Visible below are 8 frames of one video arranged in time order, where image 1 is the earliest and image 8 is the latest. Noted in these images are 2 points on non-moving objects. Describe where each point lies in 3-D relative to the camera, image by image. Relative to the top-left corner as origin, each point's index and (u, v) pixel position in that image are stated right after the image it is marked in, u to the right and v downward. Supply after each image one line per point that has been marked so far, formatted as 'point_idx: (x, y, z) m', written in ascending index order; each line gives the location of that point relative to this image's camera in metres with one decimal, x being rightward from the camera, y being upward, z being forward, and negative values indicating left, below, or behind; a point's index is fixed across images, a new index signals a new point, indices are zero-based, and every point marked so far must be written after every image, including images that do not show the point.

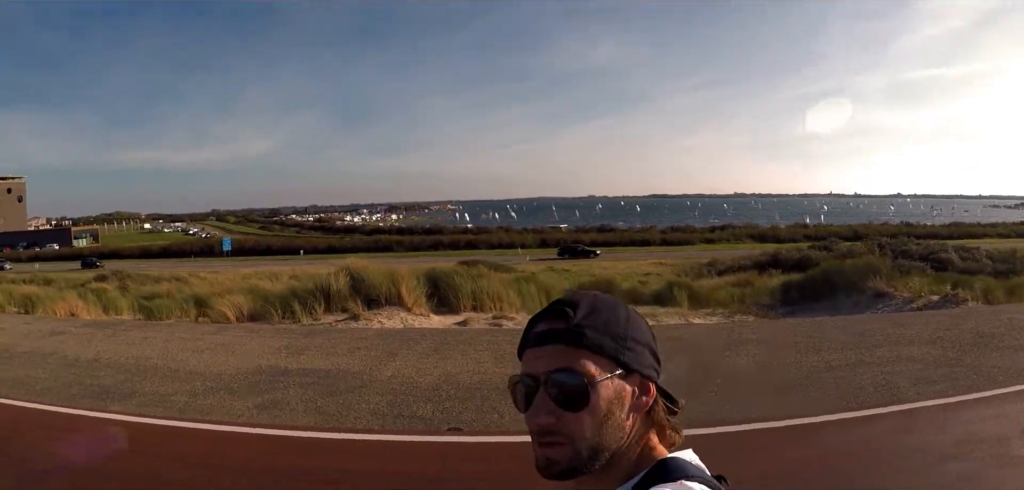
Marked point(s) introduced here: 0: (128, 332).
0: (-6.4, -1.5, +10.9) m
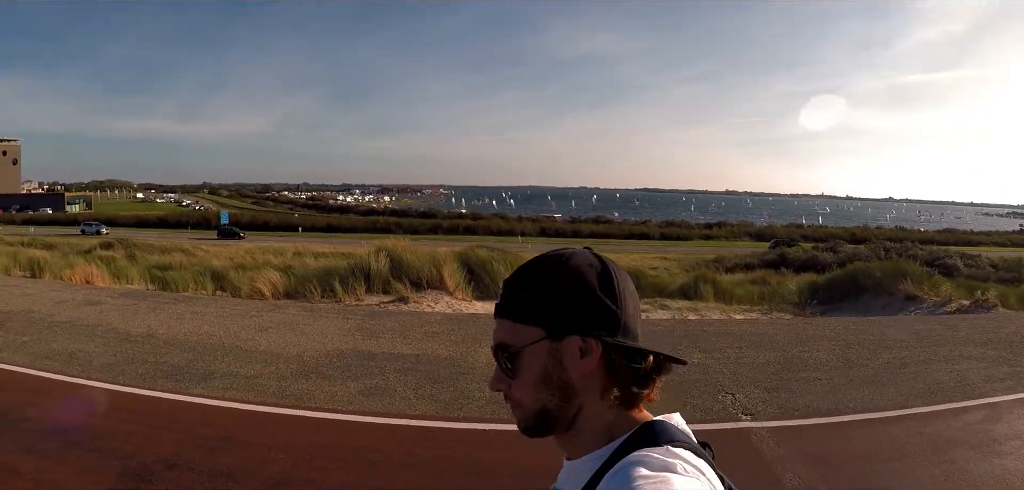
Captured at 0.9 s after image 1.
0: (-5.2, -0.9, +9.9) m
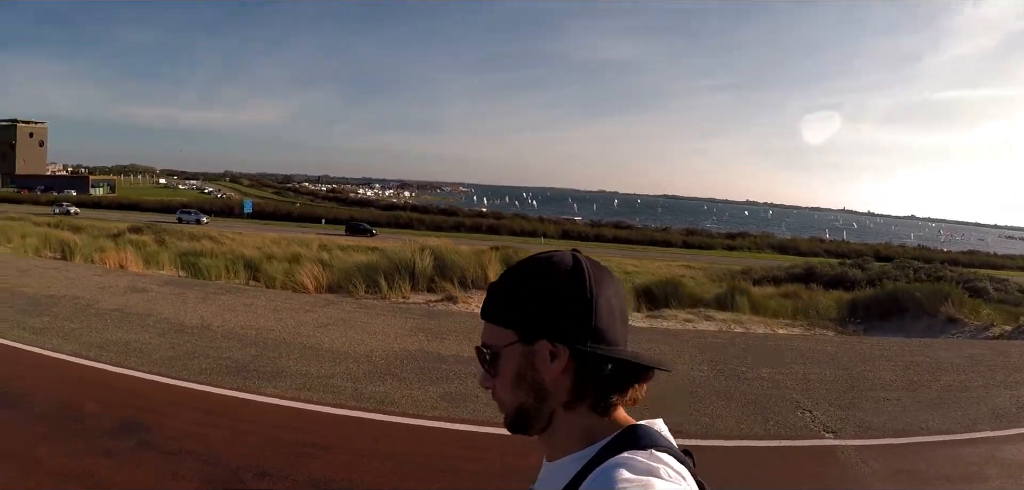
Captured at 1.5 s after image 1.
0: (-4.3, -0.7, +9.5) m
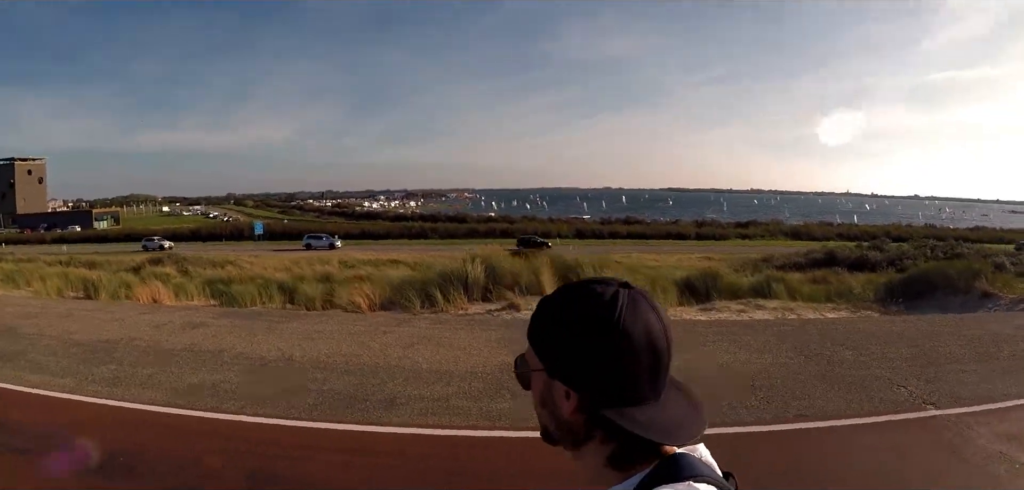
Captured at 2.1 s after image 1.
0: (-3.1, -1.1, +8.9) m
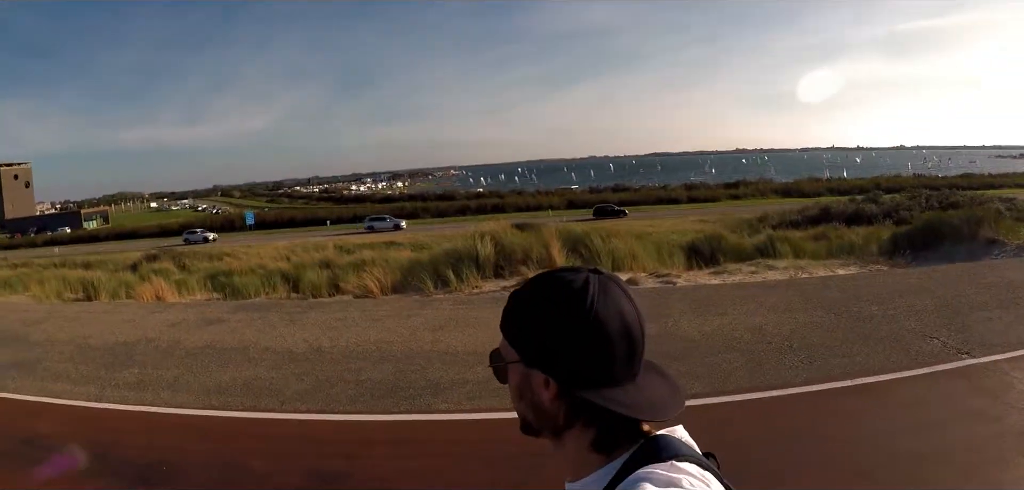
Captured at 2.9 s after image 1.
0: (-2.8, -0.9, +8.6) m
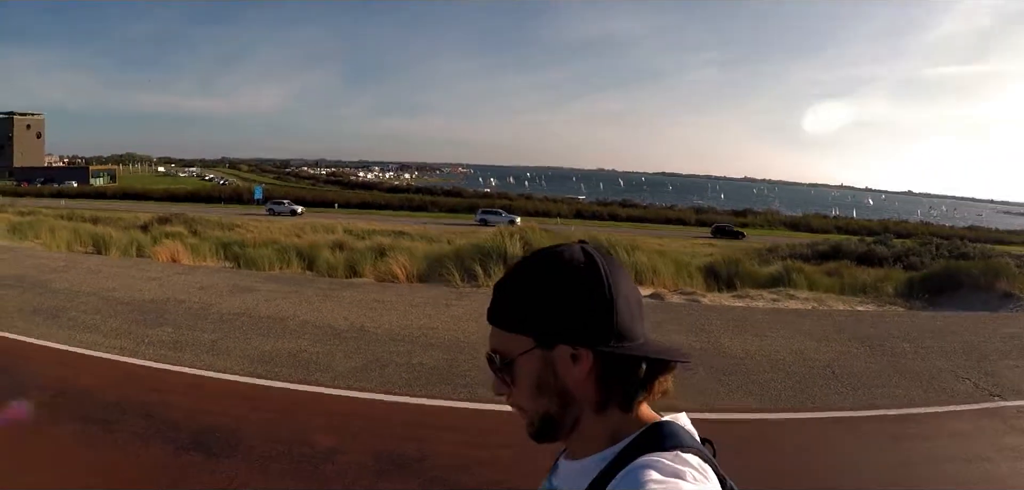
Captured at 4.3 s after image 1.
0: (-2.3, -0.6, +8.3) m
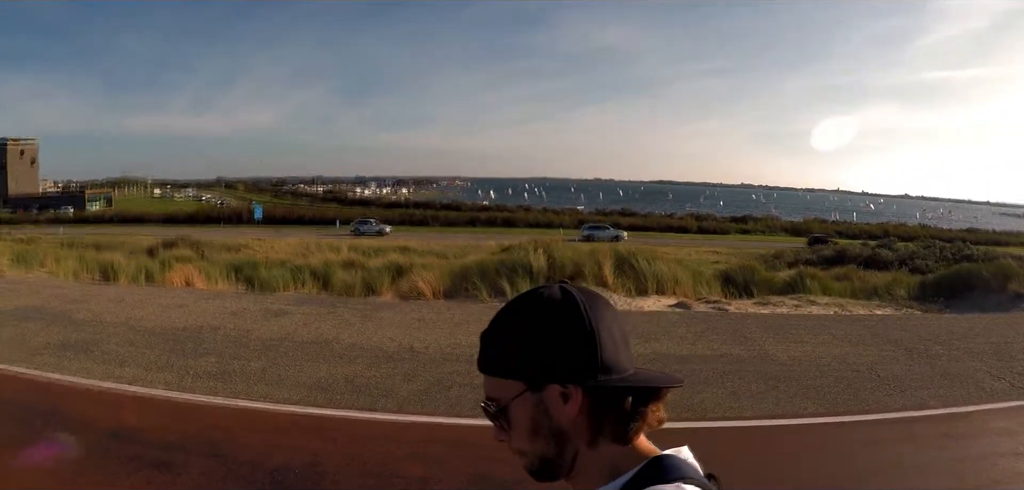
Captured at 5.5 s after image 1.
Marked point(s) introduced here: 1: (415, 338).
0: (-1.7, -0.8, +8.0) m
1: (-1.0, -1.0, +7.0) m
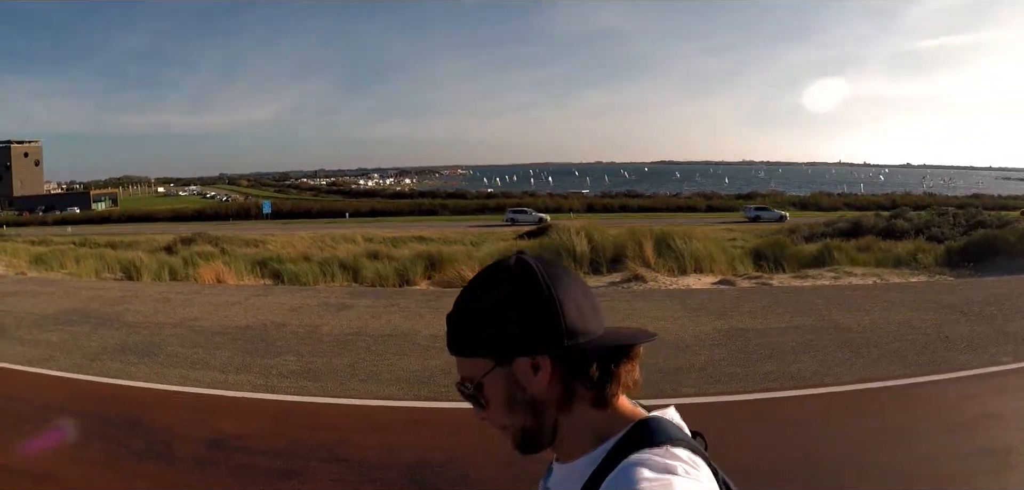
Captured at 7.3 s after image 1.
0: (-0.9, -0.6, +7.6) m
1: (-0.2, -0.8, +6.6) m
